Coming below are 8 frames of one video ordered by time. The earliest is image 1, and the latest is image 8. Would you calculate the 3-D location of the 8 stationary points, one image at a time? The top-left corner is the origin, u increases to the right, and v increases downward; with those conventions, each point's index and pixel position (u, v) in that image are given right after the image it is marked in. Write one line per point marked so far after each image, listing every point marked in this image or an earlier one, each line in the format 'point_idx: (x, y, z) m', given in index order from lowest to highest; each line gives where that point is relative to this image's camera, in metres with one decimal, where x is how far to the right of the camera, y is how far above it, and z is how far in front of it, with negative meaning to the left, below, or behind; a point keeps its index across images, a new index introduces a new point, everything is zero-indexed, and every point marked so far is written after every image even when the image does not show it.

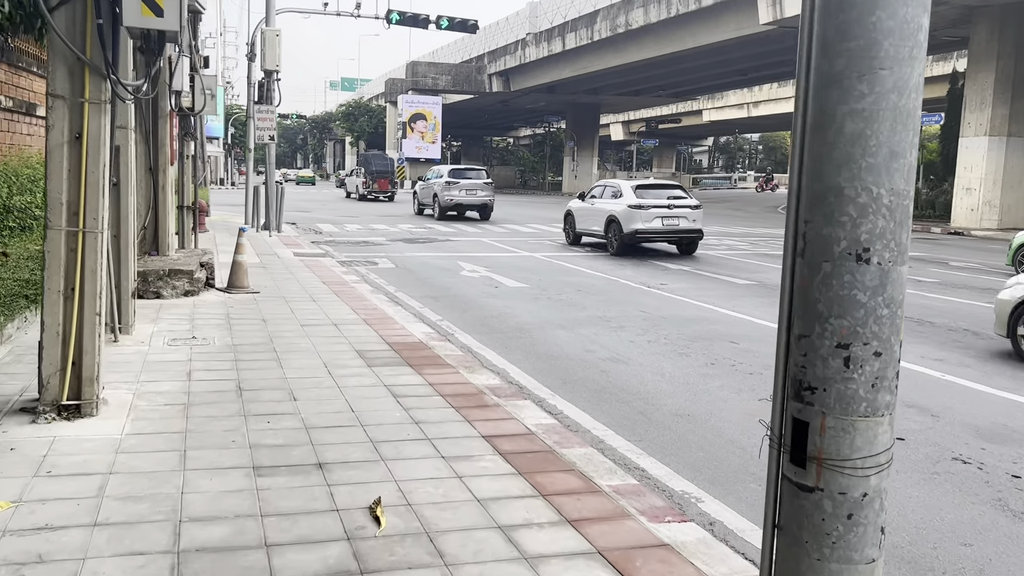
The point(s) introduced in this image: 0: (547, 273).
0: (+0.7, +0.3, +14.8) m
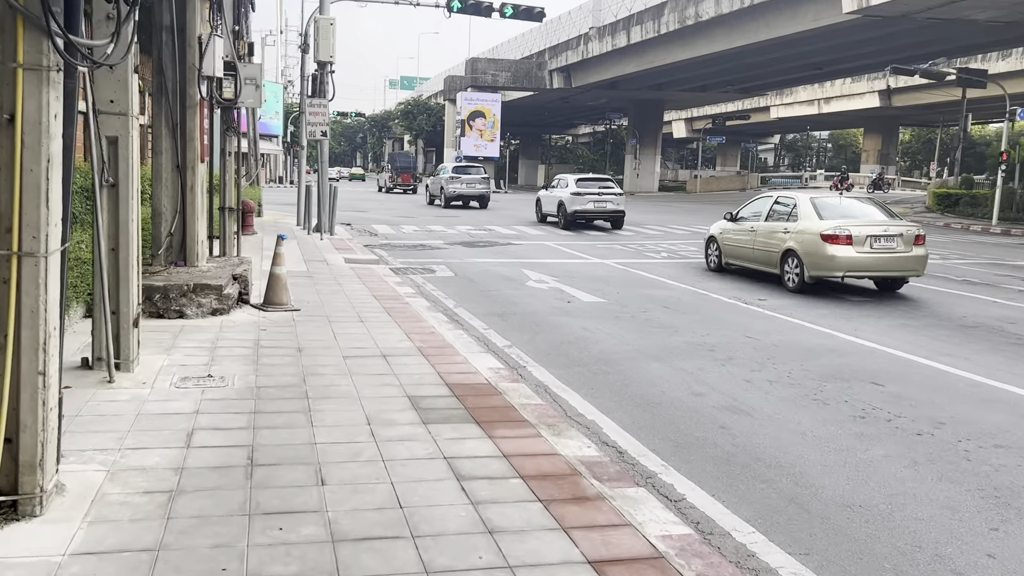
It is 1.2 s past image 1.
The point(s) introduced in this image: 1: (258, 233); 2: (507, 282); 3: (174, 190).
0: (+1.8, +0.1, +13.2) m
1: (-5.4, +1.1, +18.0) m
2: (-0.1, +0.1, +13.2) m
3: (-3.6, +1.0, +8.9) m
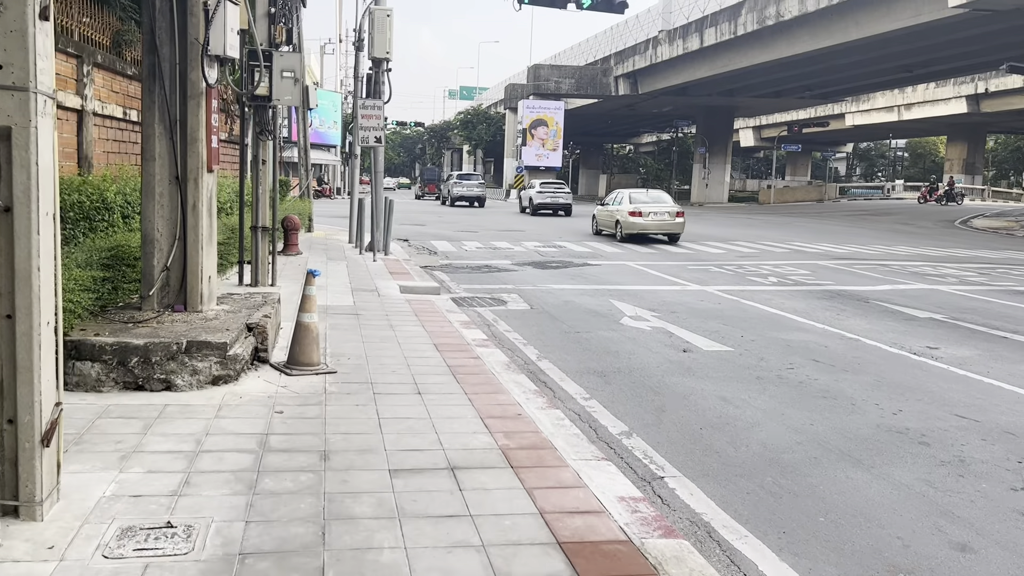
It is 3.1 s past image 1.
0: (+3.0, -0.4, +10.5) m
1: (-3.9, +0.6, +15.9) m
2: (+1.1, -0.4, +10.7) m
3: (-2.7, +0.6, +6.7) m
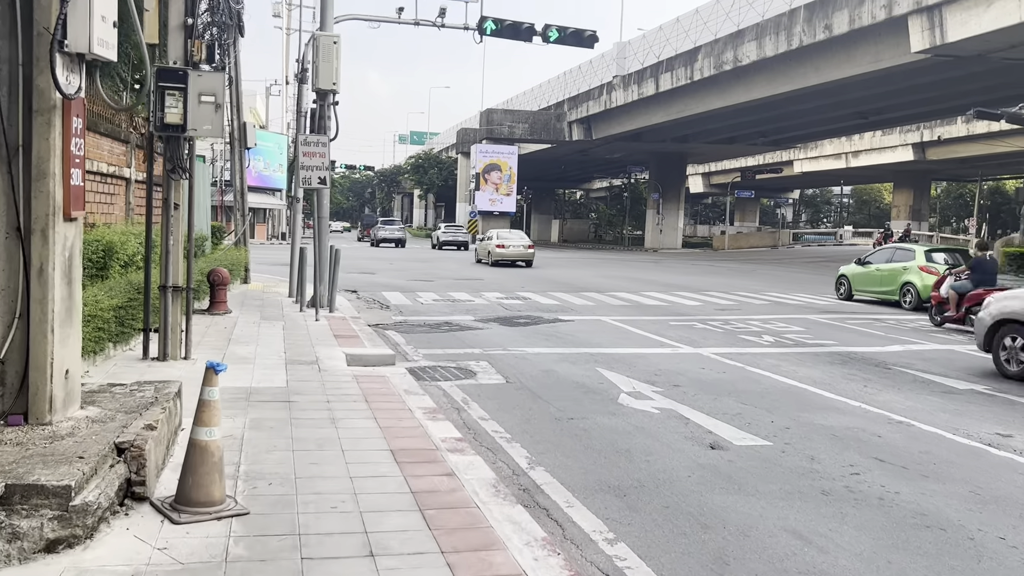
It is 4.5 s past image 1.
0: (+2.7, -1.2, +8.7) m
1: (-4.5, -0.4, +13.7) m
2: (+0.8, -1.1, +8.8) m
3: (-2.7, +0.1, +4.6) m
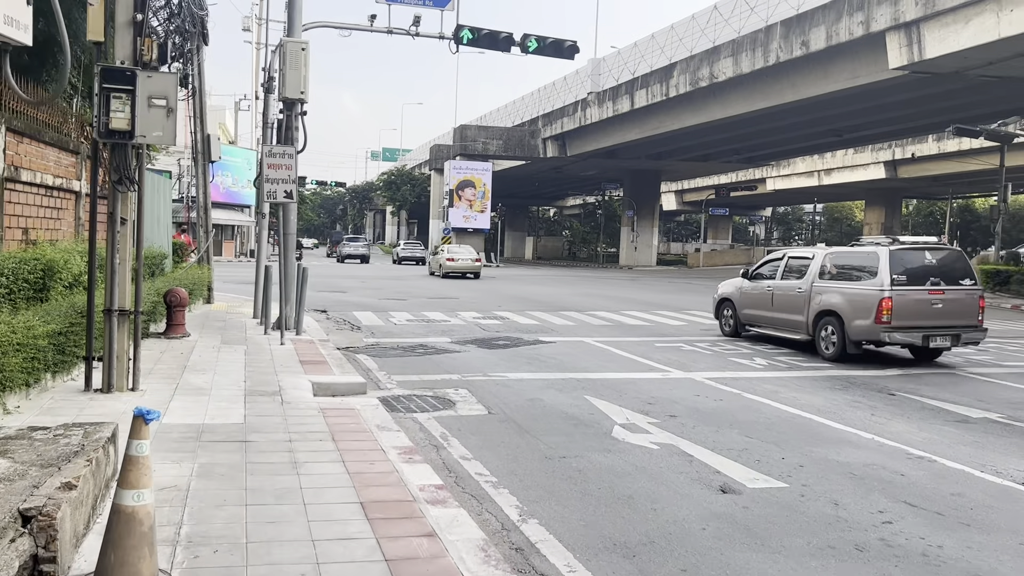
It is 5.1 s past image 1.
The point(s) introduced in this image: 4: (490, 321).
0: (+2.5, -1.4, +8.0) m
1: (-4.8, -0.7, +12.8) m
2: (+0.6, -1.3, +8.0) m
3: (-2.7, -0.1, +3.8) m
4: (-0.5, -0.7, +18.2) m
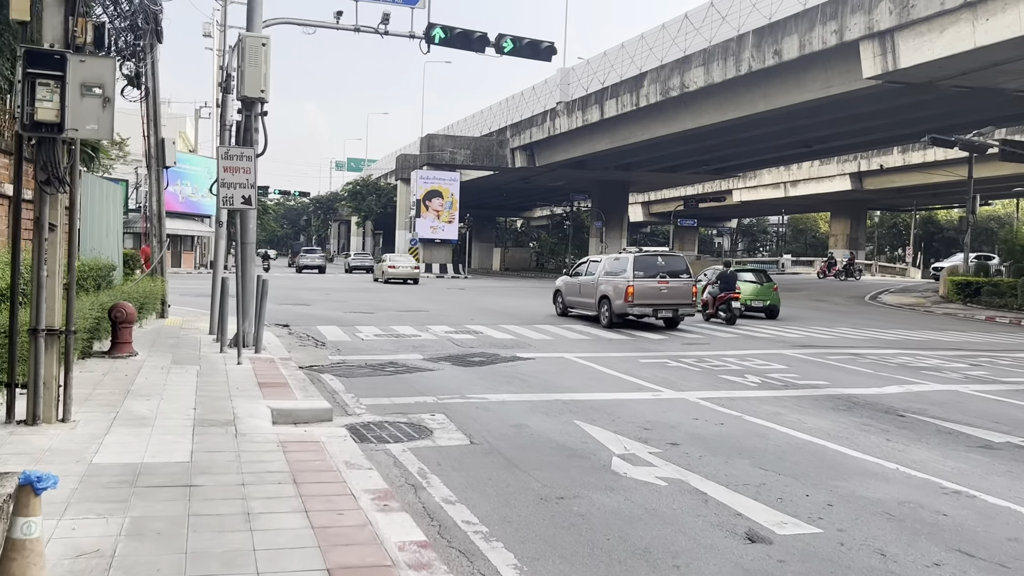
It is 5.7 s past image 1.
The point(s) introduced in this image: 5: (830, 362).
0: (+2.4, -1.5, +7.2) m
1: (-5.1, -0.9, +11.7) m
2: (+0.5, -1.5, +7.1) m
3: (-2.7, -0.1, +2.8) m
4: (-1.0, -1.0, +17.3) m
5: (+5.6, -1.3, +14.9) m
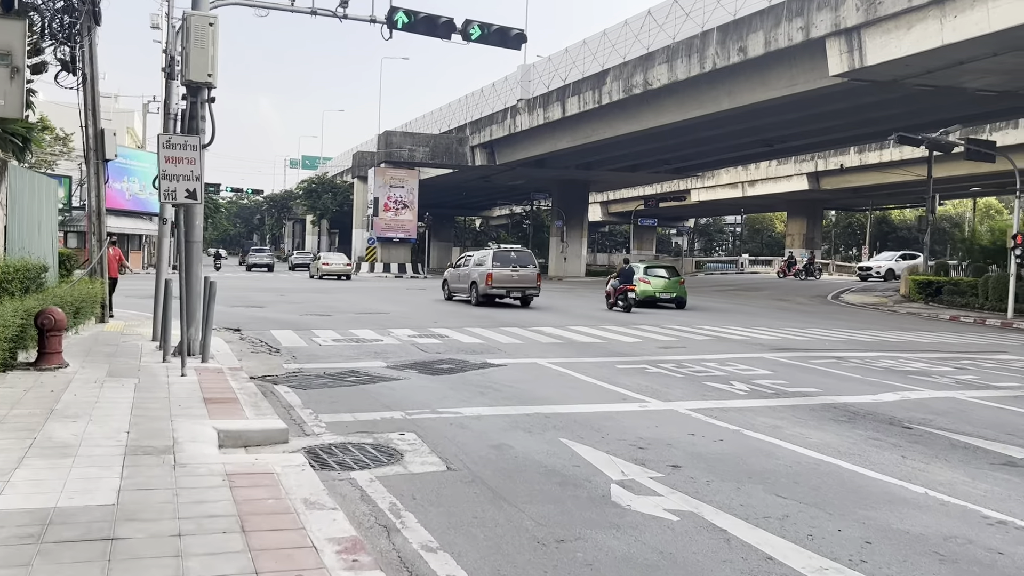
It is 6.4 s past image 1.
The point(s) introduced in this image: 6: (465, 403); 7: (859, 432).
0: (+2.3, -1.5, +6.4) m
1: (-5.4, -0.9, +10.5) m
2: (+0.4, -1.5, +6.3) m
3: (-2.6, -0.2, +1.7) m
4: (-1.6, -1.0, +16.3) m
5: (+5.1, -1.3, +14.3) m
6: (-0.5, -1.3, +9.8) m
7: (+3.7, -1.5, +9.0) m
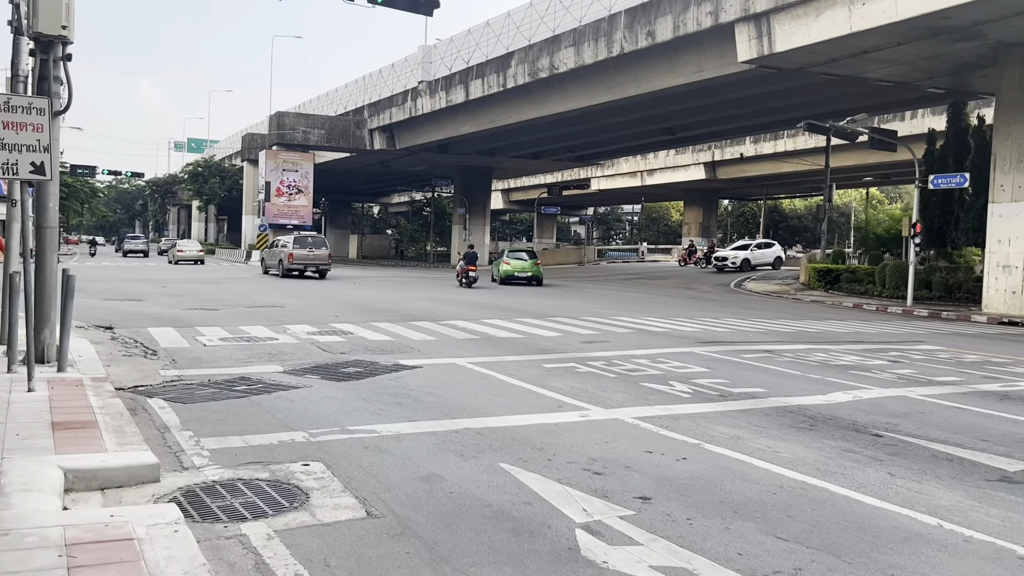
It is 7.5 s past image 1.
0: (+1.9, -1.5, +5.3) m
1: (-6.2, -0.9, +8.5) m
2: (+0.1, -1.5, +4.9) m
3: (-2.4, -0.2, +0.1) m
4: (-3.1, -0.9, +14.7) m
5: (+3.7, -1.2, +13.5) m
6: (-1.3, -1.3, +8.3) m
7: (+3.0, -1.4, +8.0) m
